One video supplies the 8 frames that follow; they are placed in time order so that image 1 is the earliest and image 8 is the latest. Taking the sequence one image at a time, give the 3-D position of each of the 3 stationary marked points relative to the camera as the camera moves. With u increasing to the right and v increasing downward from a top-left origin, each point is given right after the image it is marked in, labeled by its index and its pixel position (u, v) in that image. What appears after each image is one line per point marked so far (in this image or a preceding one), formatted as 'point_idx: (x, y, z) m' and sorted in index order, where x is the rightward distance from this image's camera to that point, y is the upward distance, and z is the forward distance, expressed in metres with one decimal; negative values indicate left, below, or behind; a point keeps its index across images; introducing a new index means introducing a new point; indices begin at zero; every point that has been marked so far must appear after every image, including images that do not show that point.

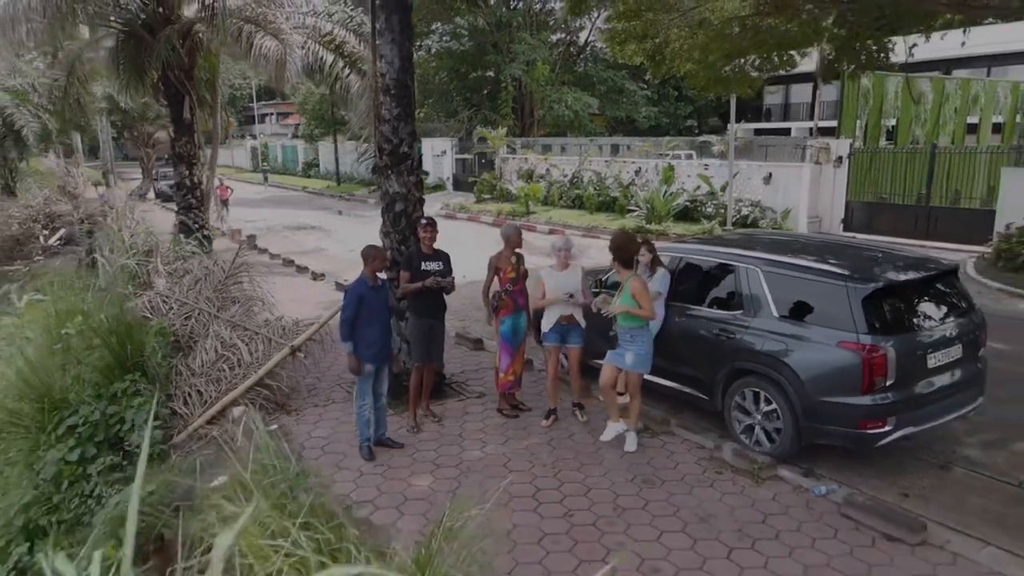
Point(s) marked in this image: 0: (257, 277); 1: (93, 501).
0: (-1.4, 0.0, +6.8) m
1: (-1.4, -0.7, +4.3) m
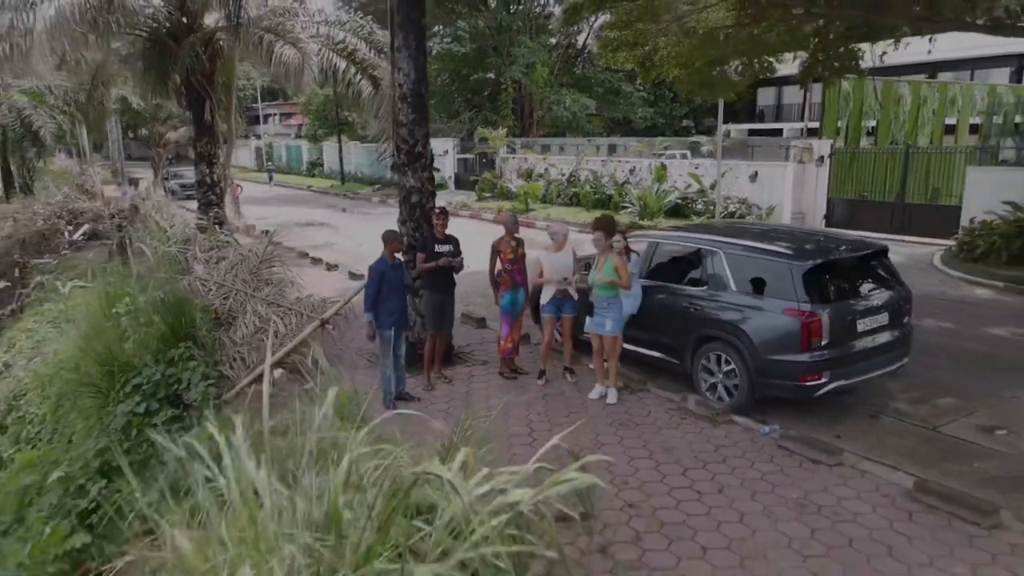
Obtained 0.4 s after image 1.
0: (-1.4, +0.1, +7.6) m
1: (-1.4, -0.6, +5.1) m
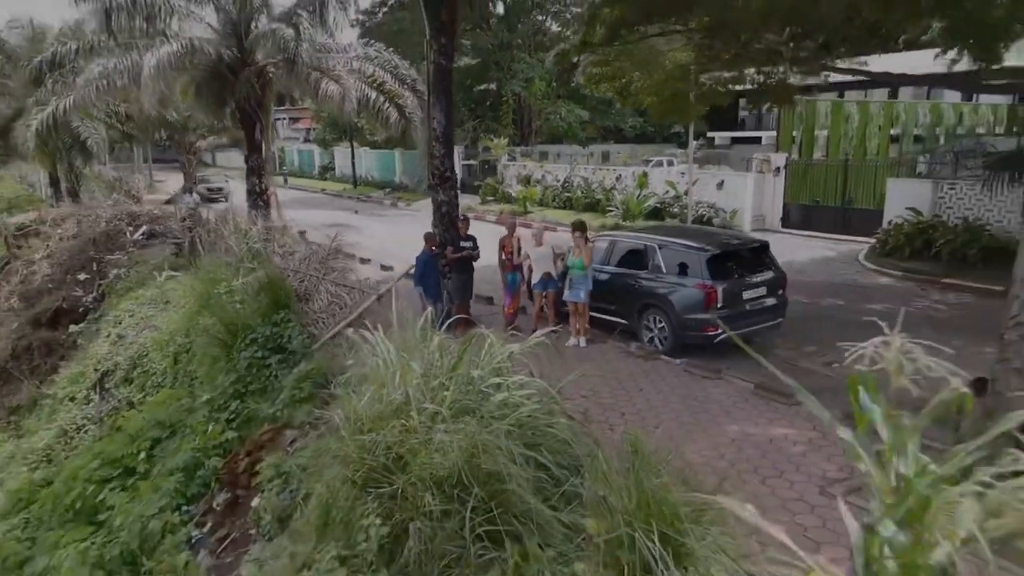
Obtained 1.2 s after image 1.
0: (-1.4, +0.2, +9.9) m
1: (-1.4, -0.5, +7.5) m
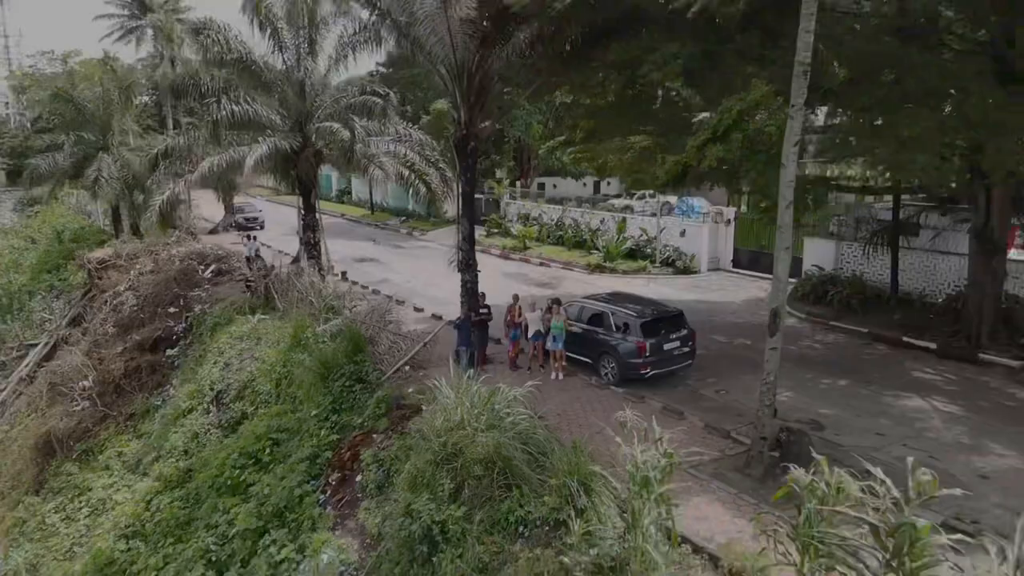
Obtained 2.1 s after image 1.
0: (-1.4, -0.3, +13.8) m
1: (-1.4, -1.0, +11.4) m
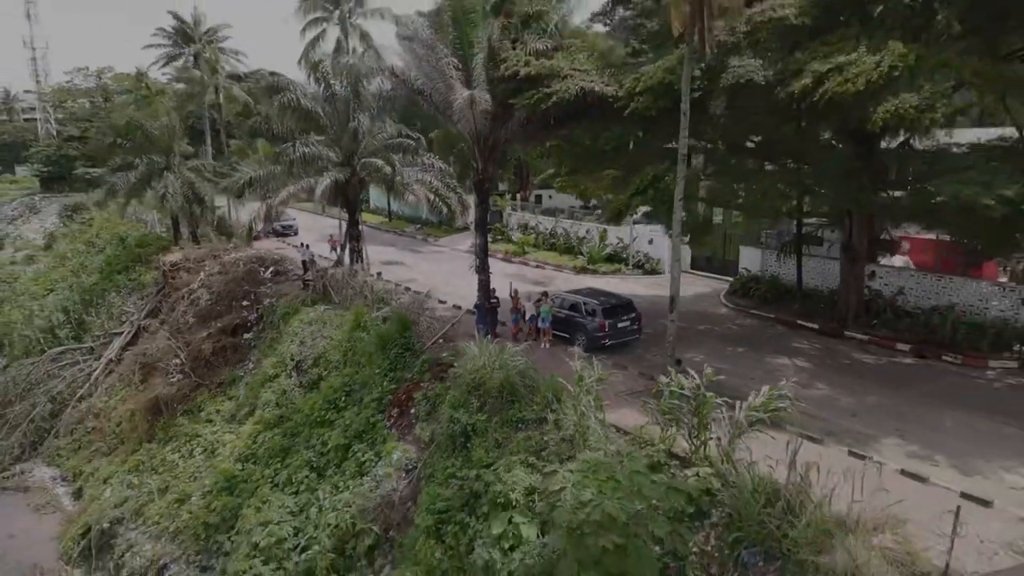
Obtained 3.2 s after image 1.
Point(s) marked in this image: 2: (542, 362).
0: (-1.3, -0.2, +18.9) m
1: (-1.3, -0.9, +16.4) m
2: (+0.4, -0.9, +14.9) m
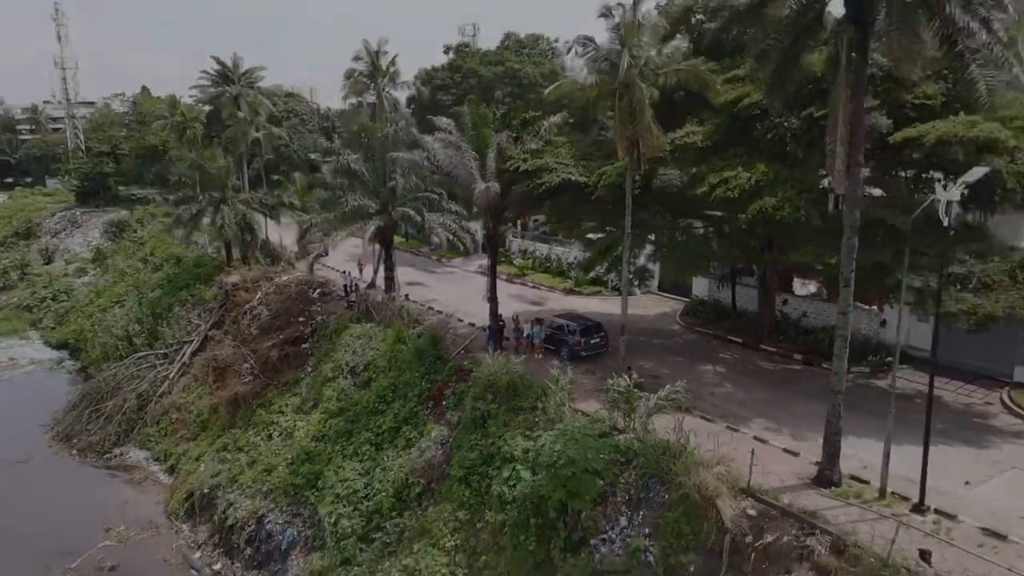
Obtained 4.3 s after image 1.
0: (-1.3, -0.7, +25.0) m
1: (-1.3, -1.4, +22.6) m
2: (+0.4, -1.4, +21.0) m
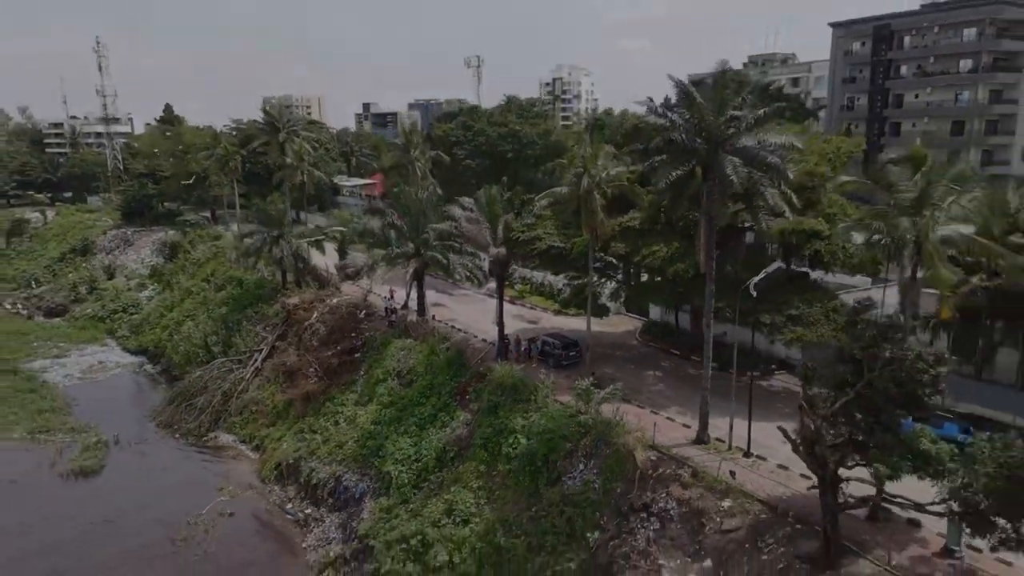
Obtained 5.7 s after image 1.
0: (-1.3, -1.4, +34.4) m
1: (-1.2, -2.2, +32.0) m
2: (+0.5, -2.1, +30.4) m
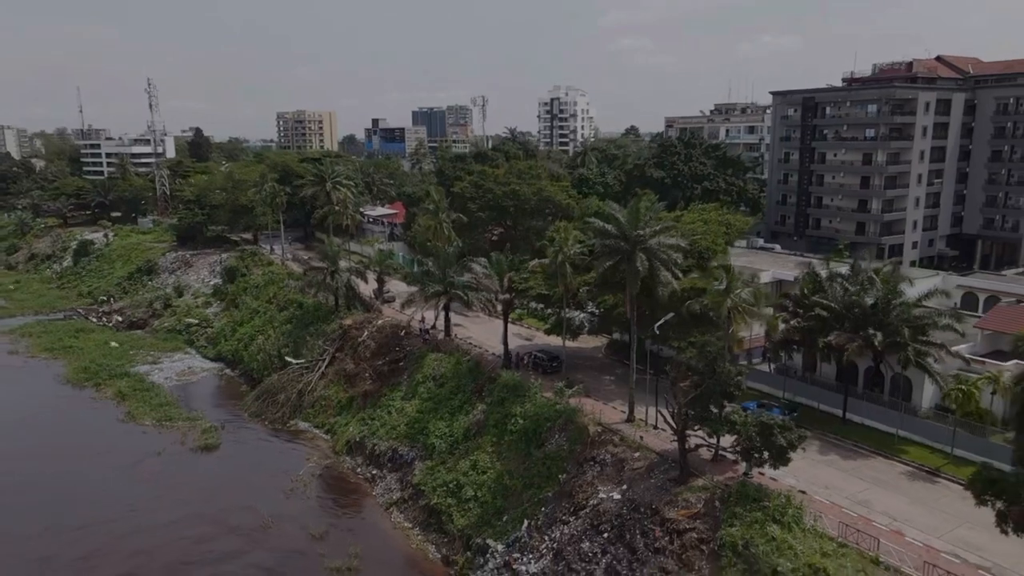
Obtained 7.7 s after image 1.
0: (-1.2, -2.6, +48.9) m
1: (-1.2, -3.3, +46.5) m
2: (+0.5, -3.3, +44.9) m
